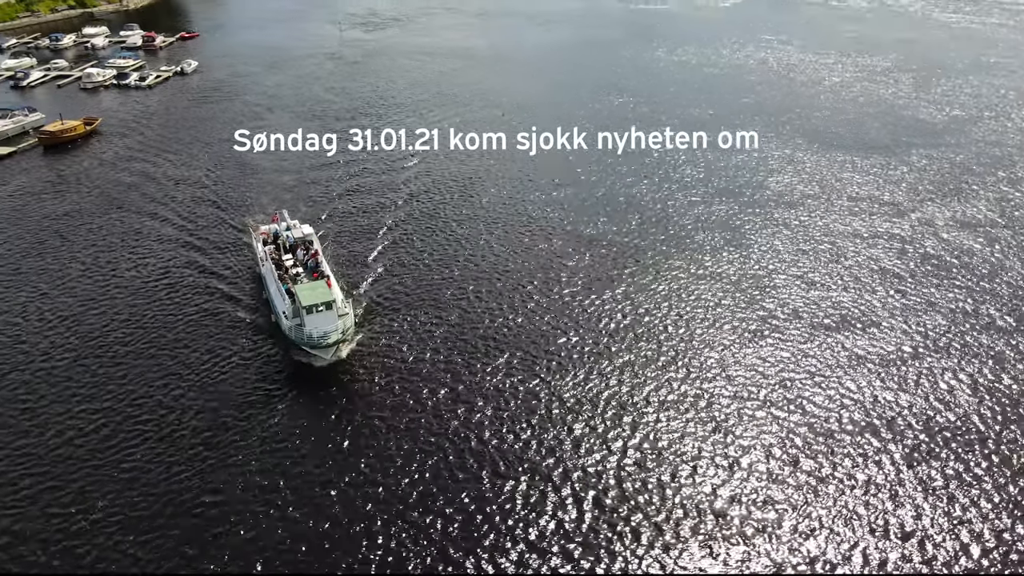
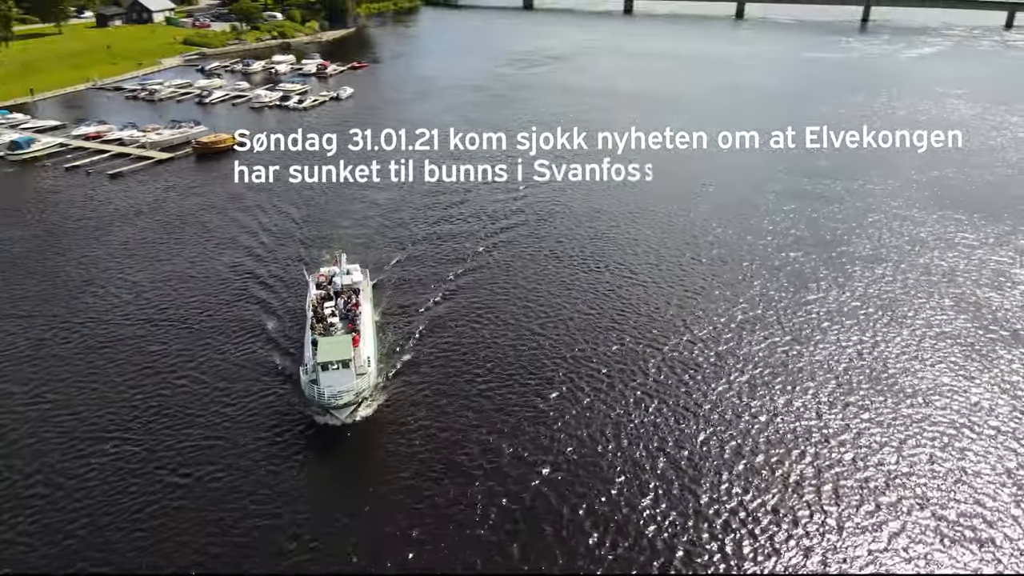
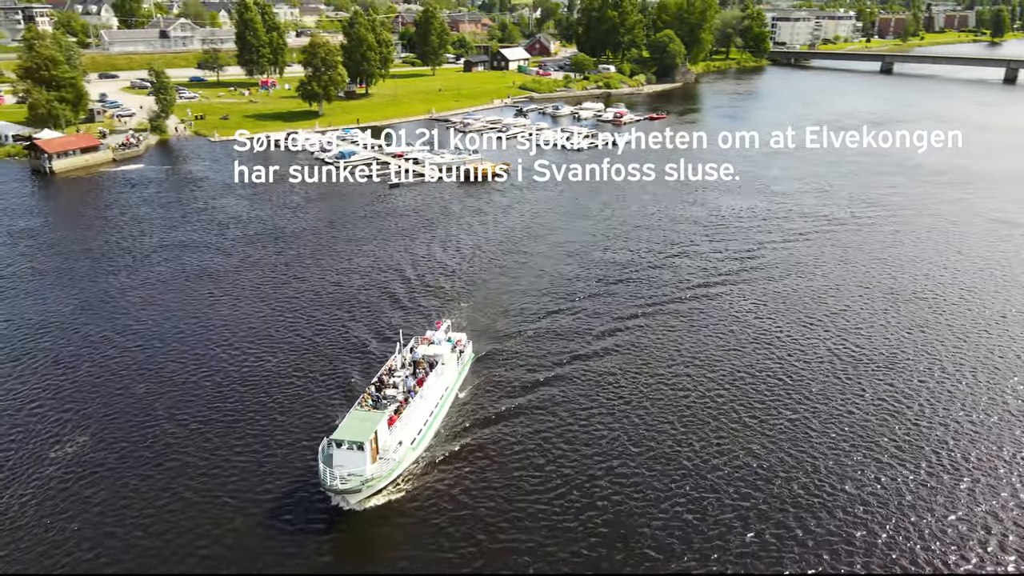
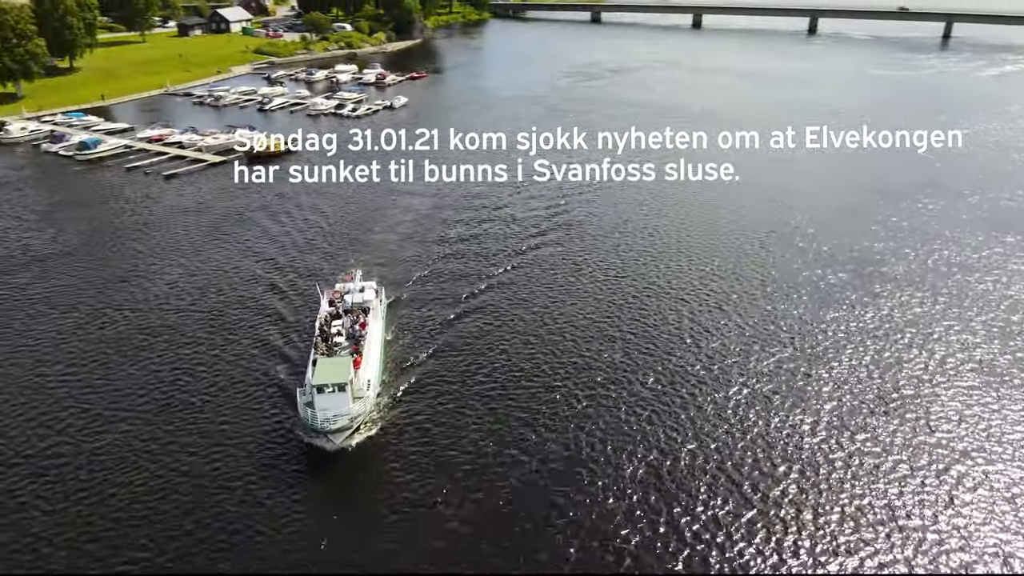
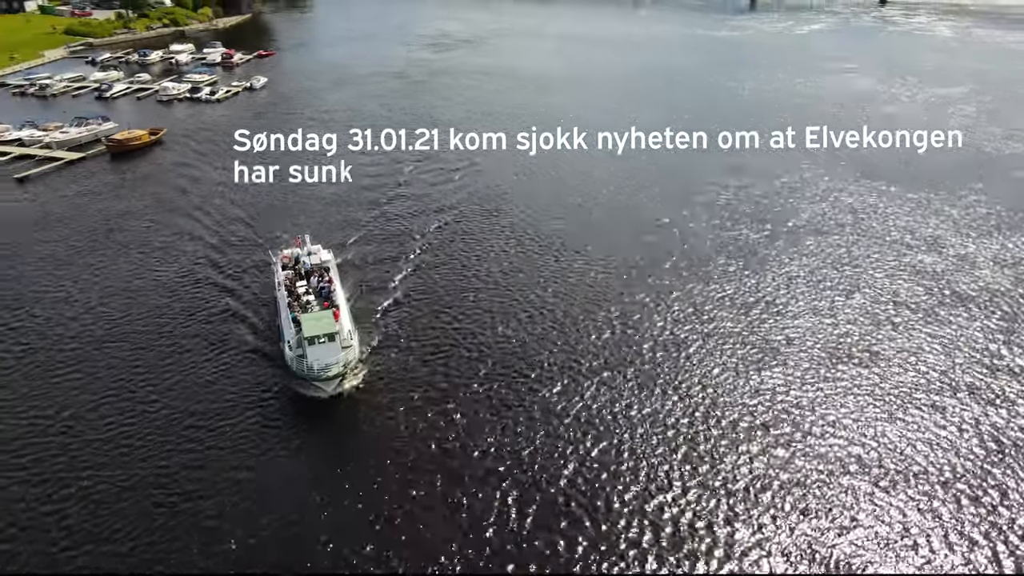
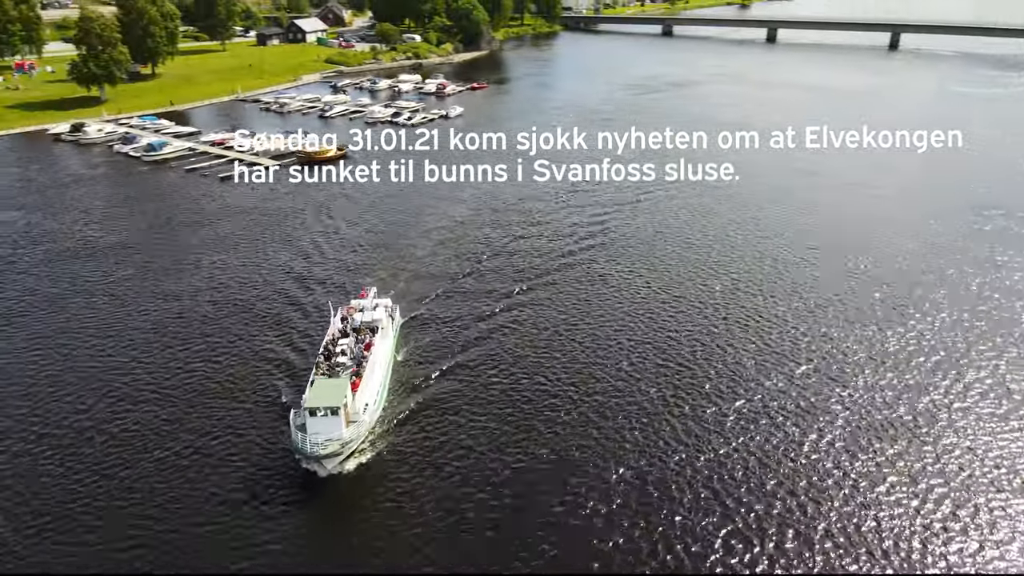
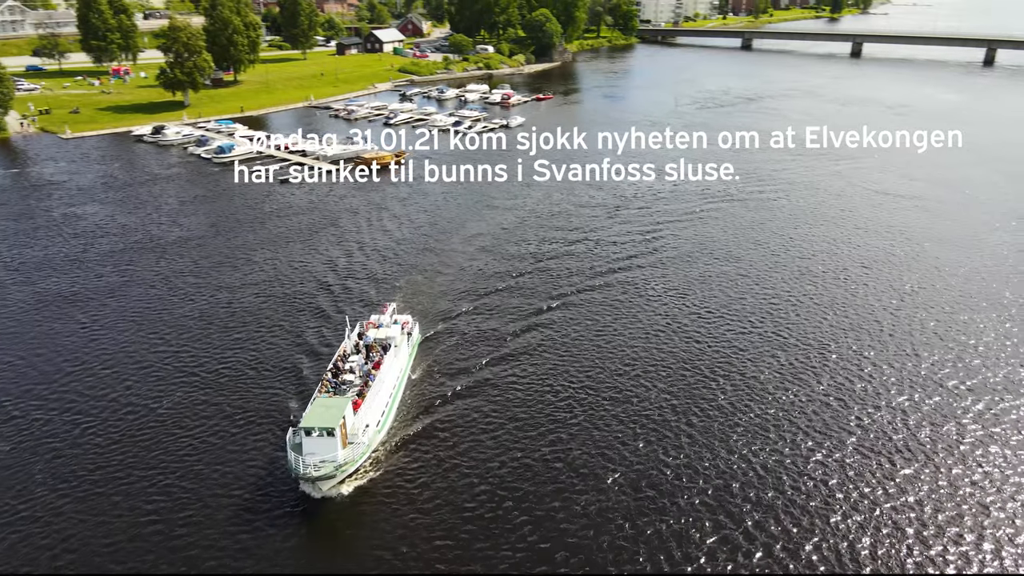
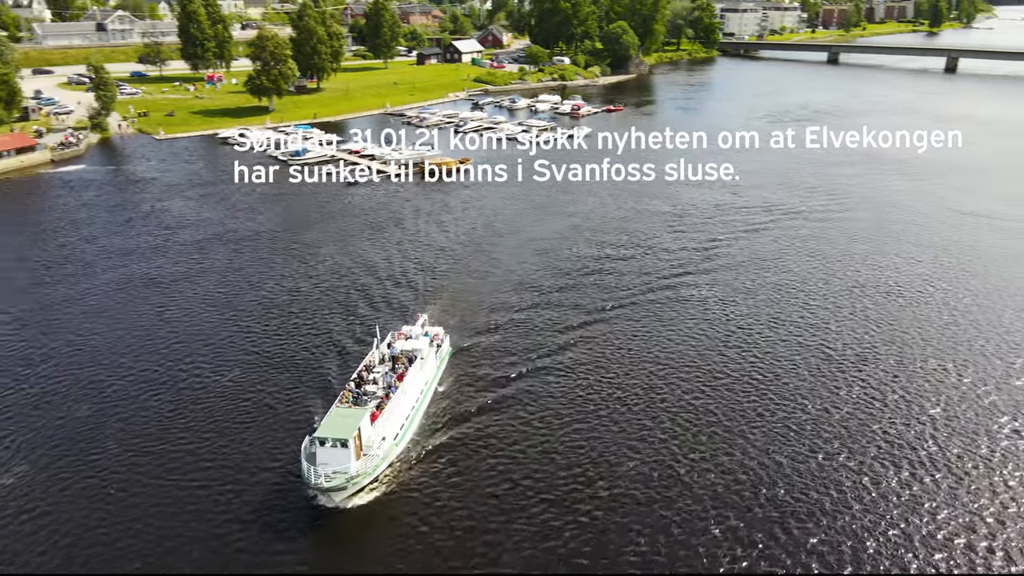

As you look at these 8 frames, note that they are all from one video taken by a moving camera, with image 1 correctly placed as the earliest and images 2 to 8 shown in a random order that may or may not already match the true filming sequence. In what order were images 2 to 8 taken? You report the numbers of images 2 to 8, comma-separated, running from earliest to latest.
5, 2, 4, 6, 7, 8, 3
